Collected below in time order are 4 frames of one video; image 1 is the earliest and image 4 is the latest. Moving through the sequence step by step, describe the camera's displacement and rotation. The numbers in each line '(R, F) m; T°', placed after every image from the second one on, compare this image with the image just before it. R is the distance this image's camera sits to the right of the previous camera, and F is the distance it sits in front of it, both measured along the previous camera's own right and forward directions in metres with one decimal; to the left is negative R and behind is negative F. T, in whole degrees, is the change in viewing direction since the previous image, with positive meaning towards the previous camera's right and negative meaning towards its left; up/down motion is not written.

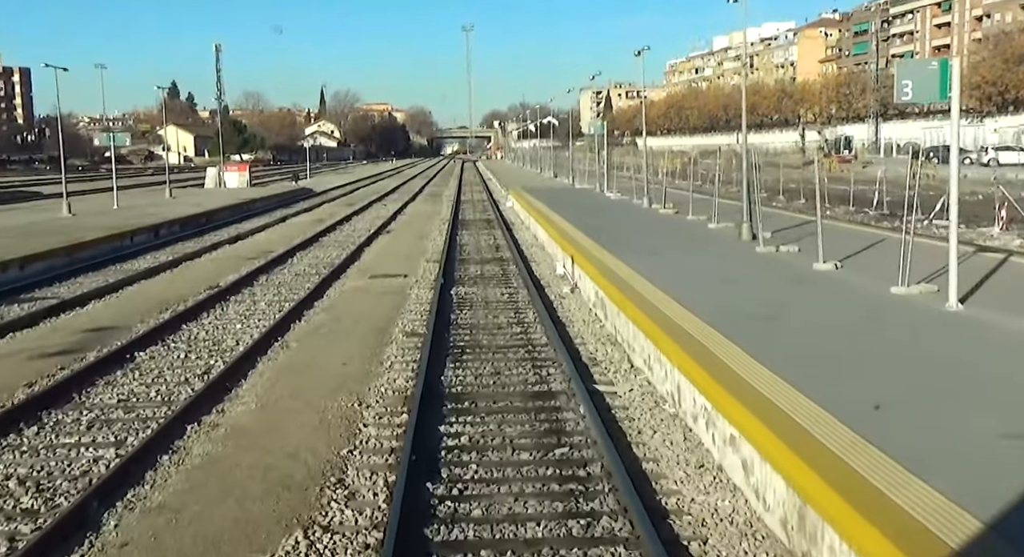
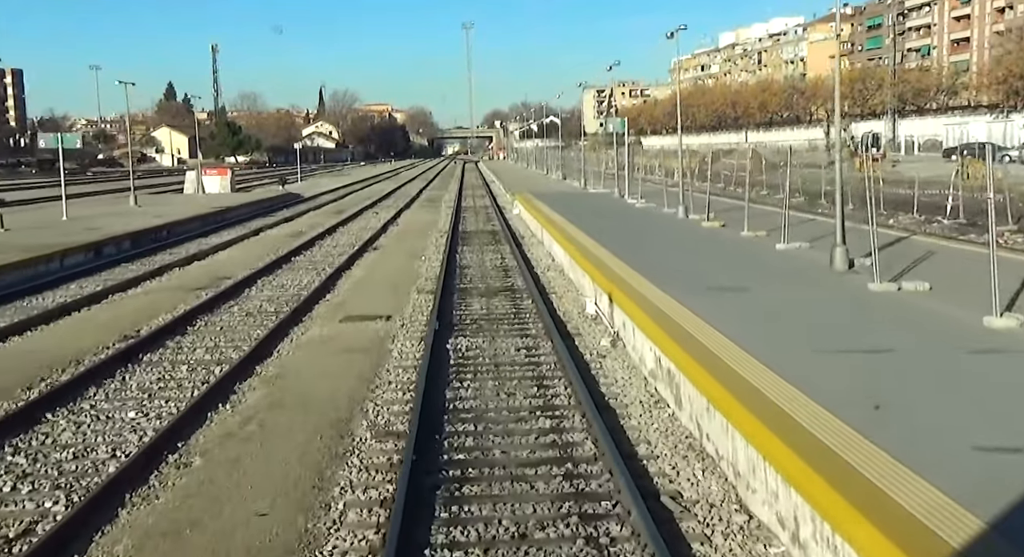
(-0.1, +3.9) m; 0°
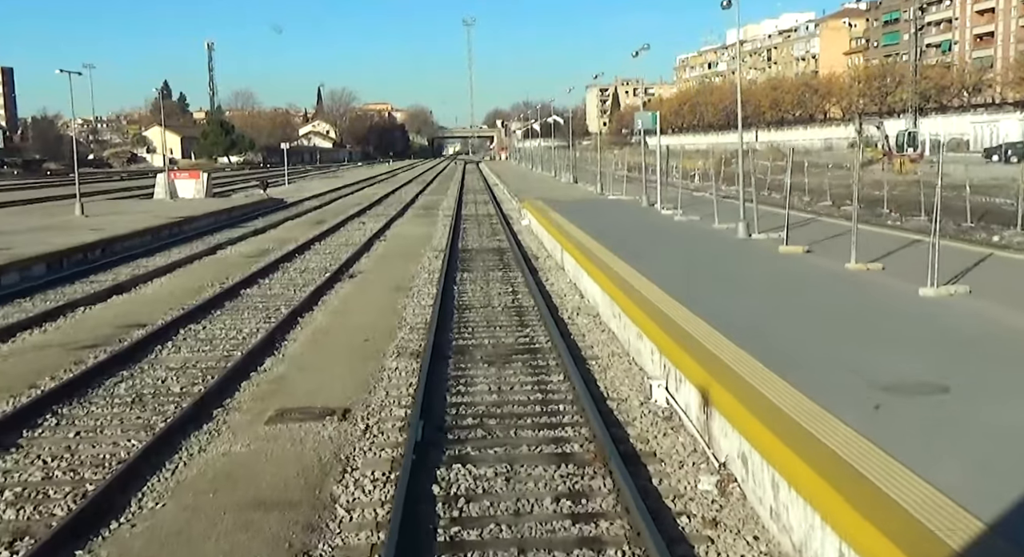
(-0.2, +4.5) m; 0°
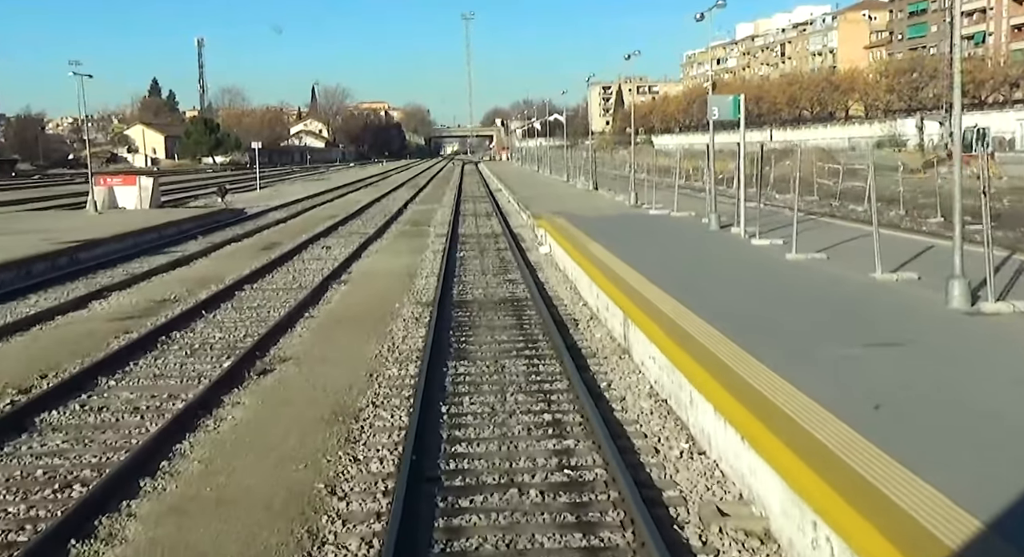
(-0.3, +7.2) m; 0°
